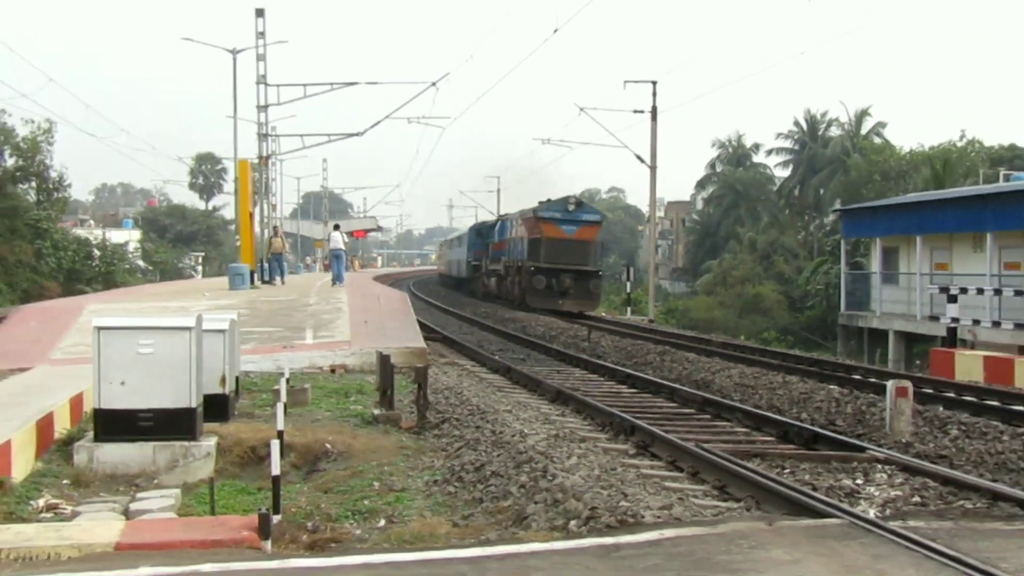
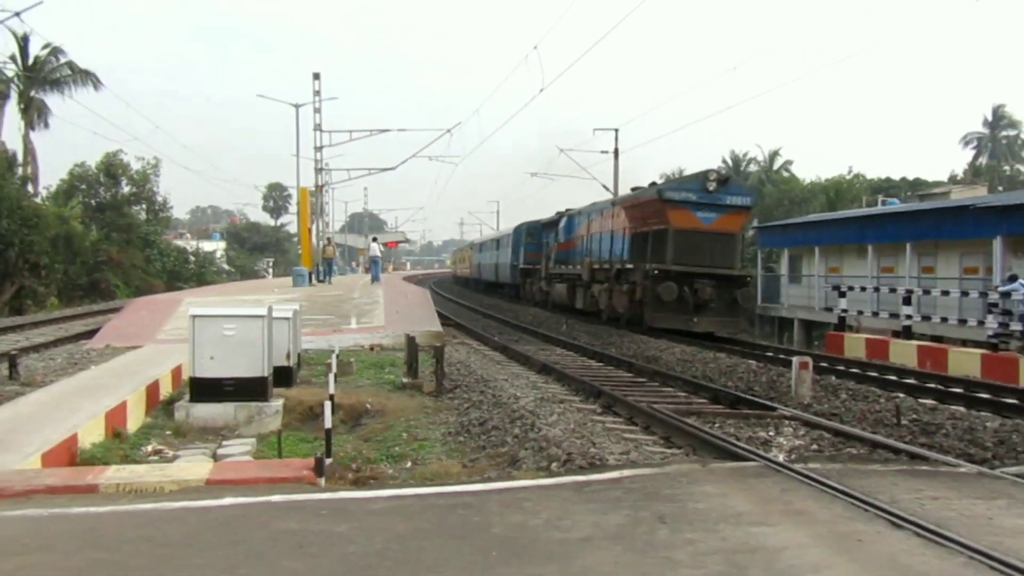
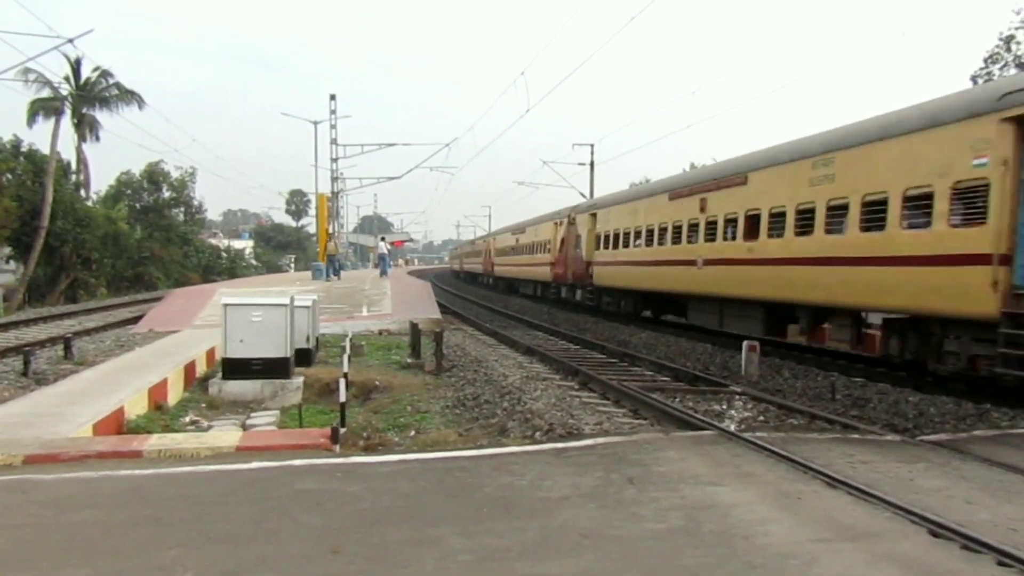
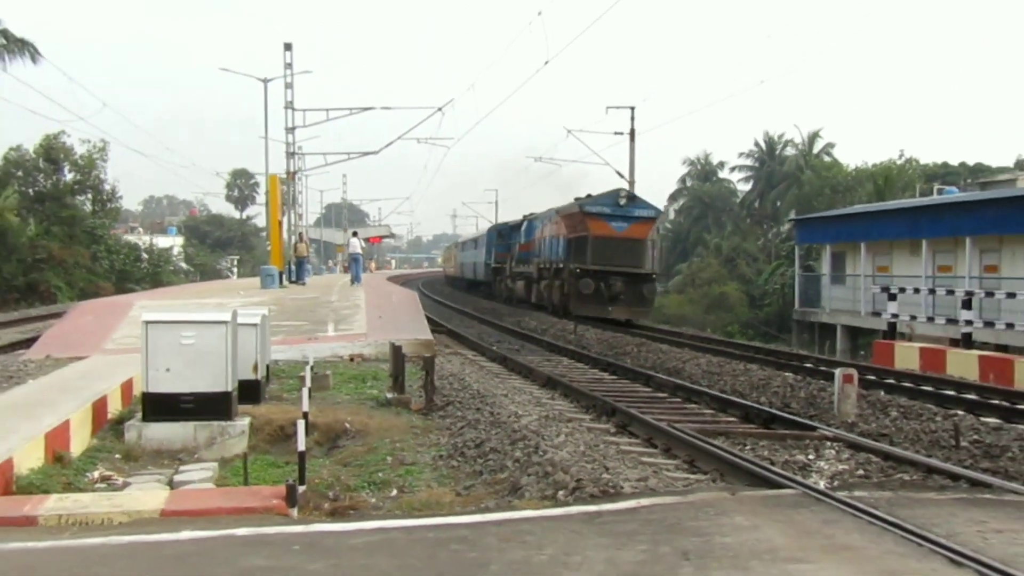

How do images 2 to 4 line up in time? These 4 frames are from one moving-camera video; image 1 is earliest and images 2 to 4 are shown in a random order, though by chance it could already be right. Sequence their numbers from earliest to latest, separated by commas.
4, 2, 3
